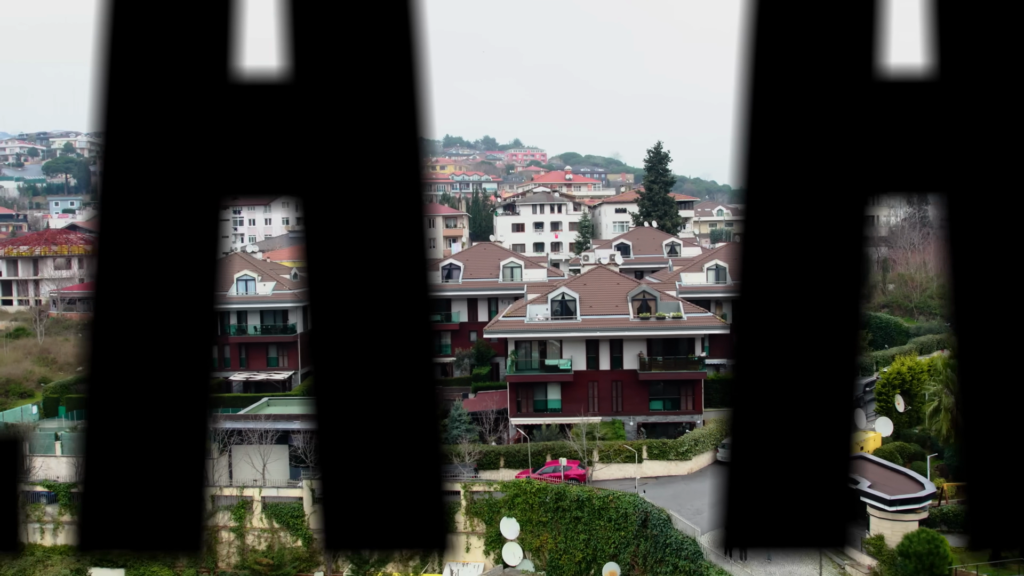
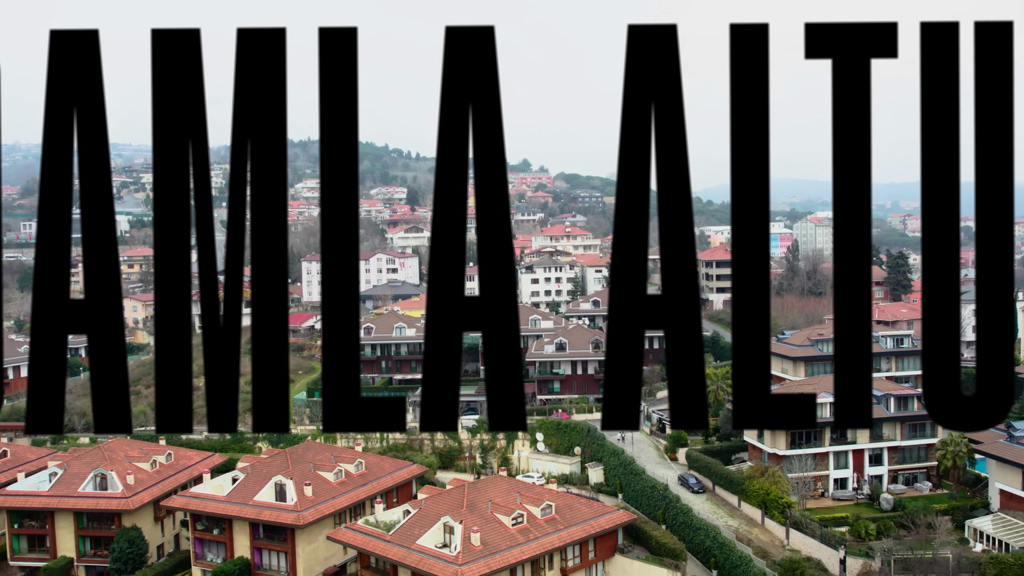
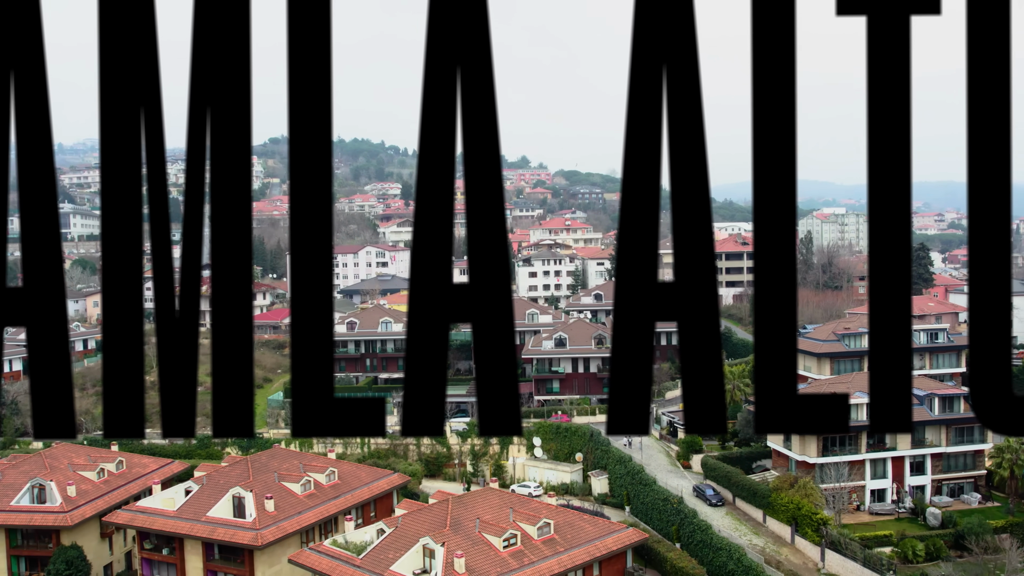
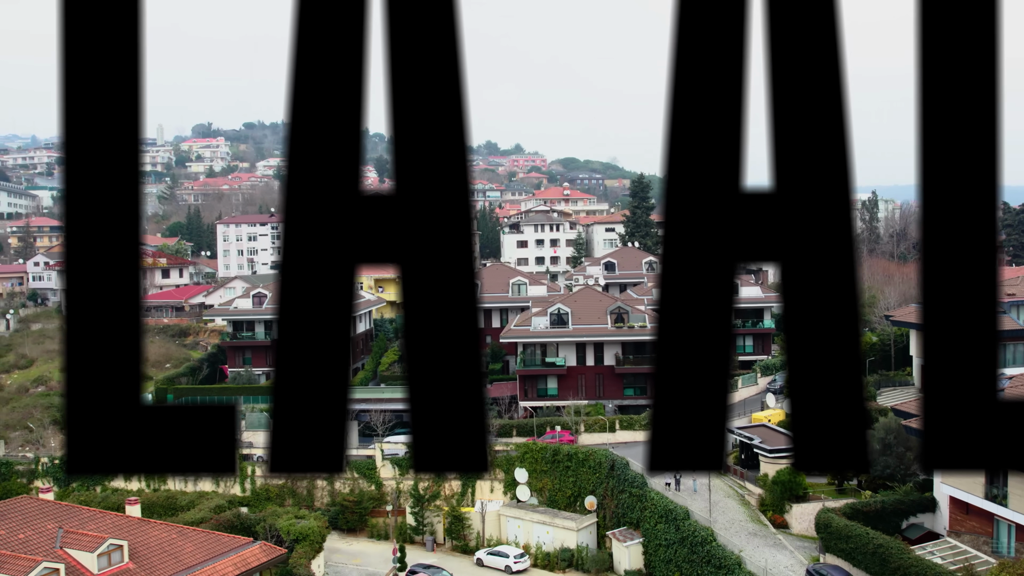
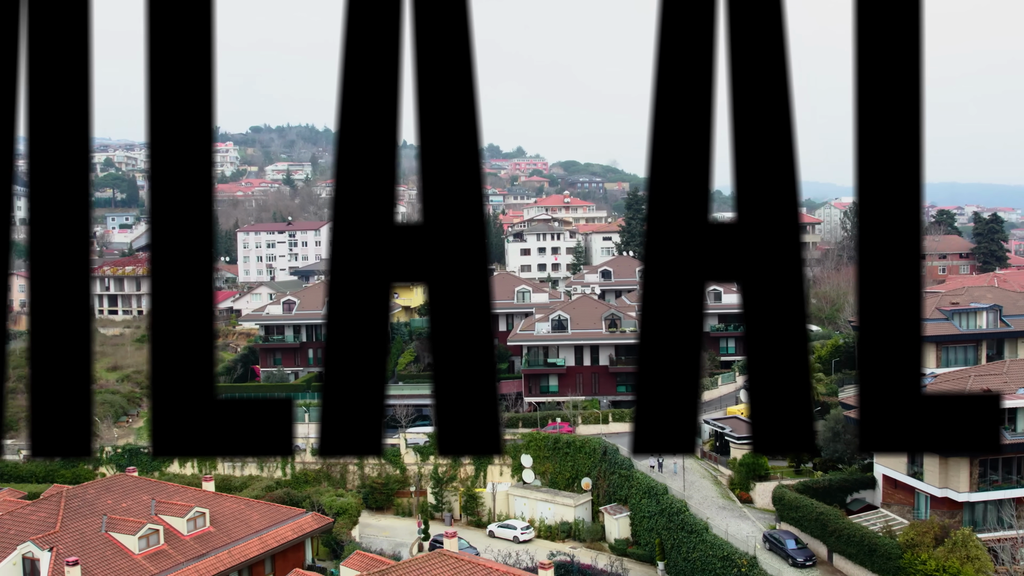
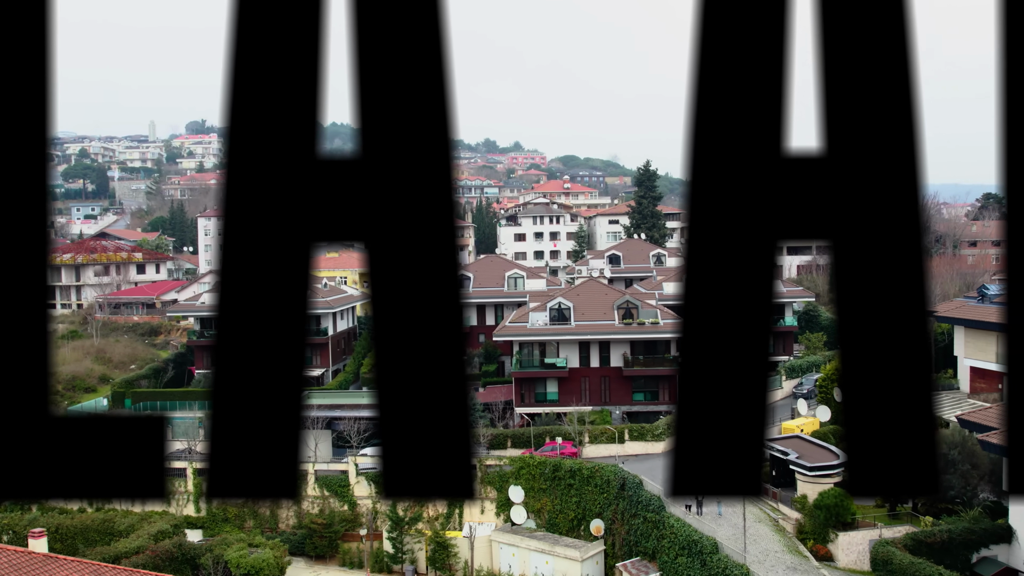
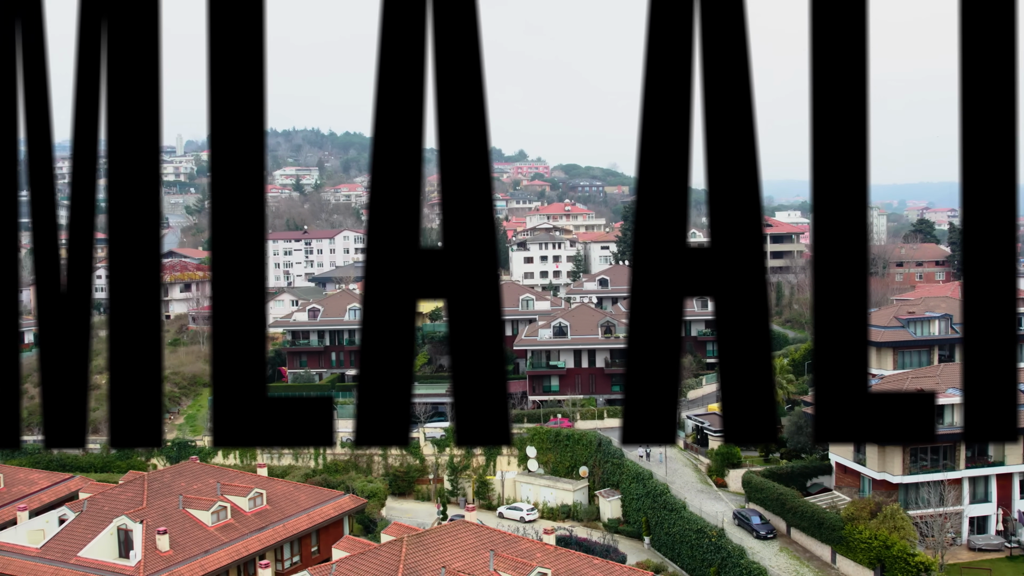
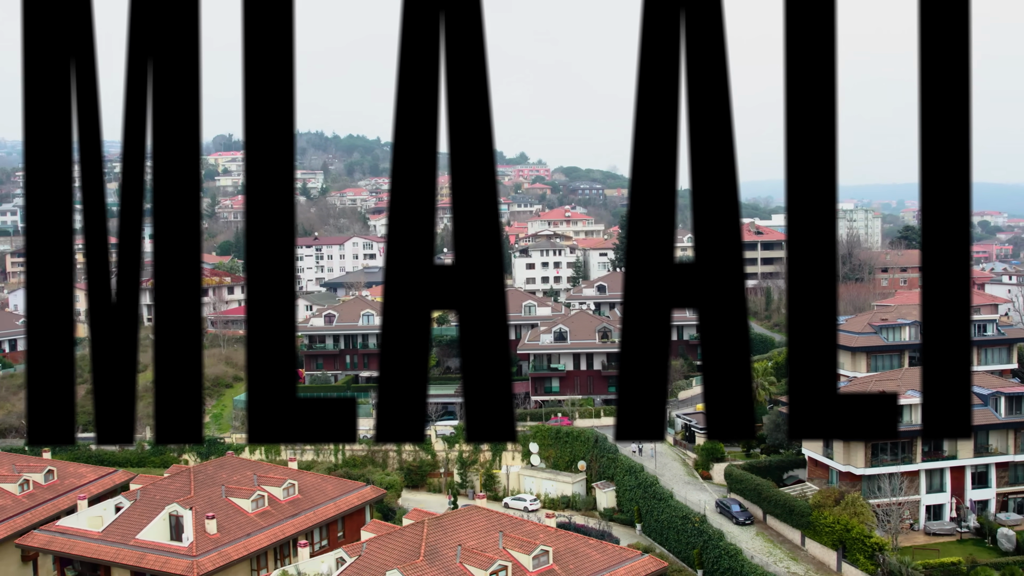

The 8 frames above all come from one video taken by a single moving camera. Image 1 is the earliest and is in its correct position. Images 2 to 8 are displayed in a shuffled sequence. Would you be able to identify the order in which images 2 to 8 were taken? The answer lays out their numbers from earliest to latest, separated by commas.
6, 4, 5, 7, 8, 3, 2
